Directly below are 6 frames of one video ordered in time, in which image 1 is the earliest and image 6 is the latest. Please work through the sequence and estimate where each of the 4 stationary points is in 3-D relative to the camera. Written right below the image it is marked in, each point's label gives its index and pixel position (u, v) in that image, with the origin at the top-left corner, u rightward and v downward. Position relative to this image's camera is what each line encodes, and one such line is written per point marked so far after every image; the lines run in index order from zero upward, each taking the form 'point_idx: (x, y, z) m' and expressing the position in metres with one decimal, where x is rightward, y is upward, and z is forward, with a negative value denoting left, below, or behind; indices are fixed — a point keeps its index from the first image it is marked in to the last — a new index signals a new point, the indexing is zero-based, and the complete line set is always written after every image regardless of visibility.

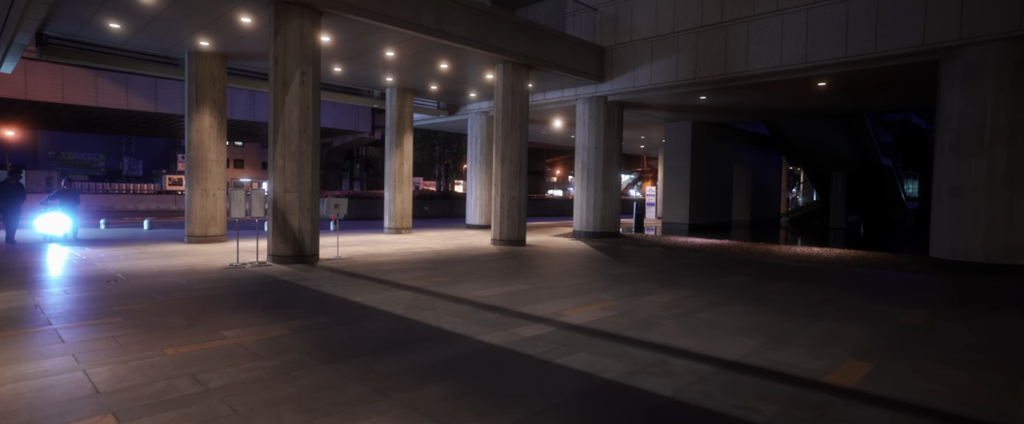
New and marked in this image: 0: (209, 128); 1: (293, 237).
0: (-9.3, +2.5, +17.4) m
1: (-5.0, -0.6, +12.9) m
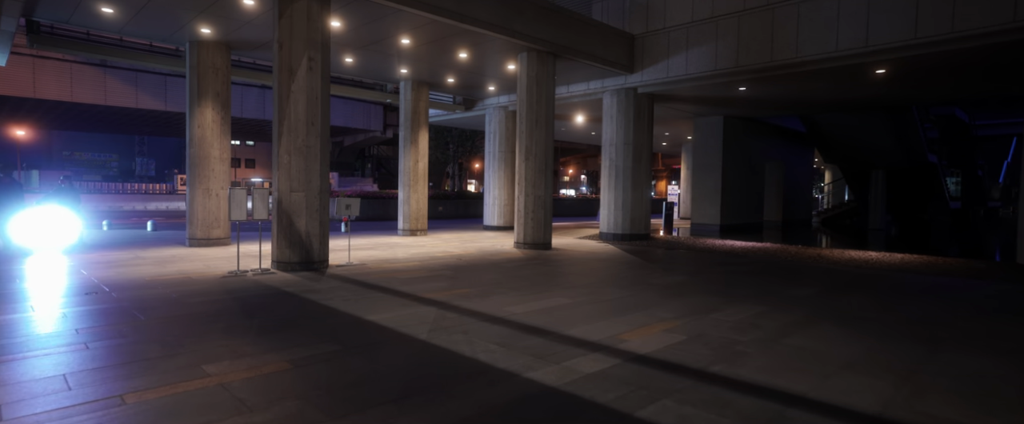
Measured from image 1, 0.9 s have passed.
0: (-8.5, +2.5, +16.1) m
1: (-4.3, -0.6, +11.6) m
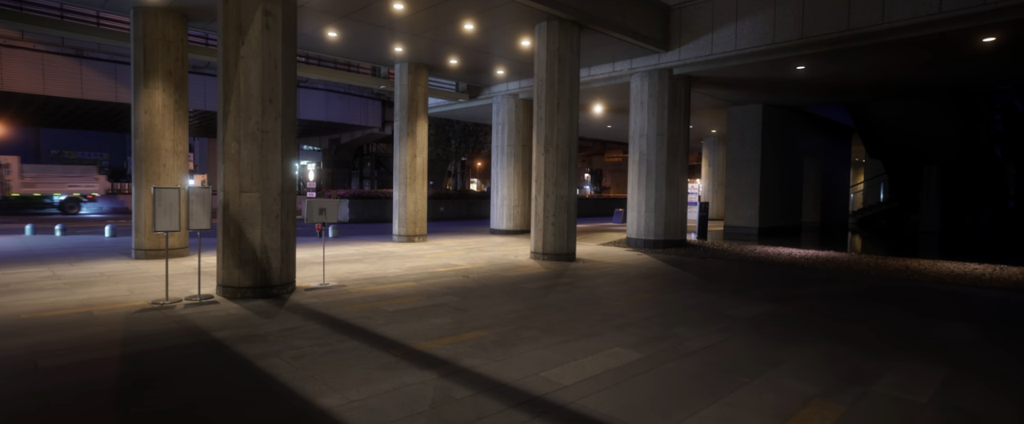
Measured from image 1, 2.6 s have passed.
0: (-8.1, +2.4, +13.2) m
1: (-3.9, -0.7, +8.6) m
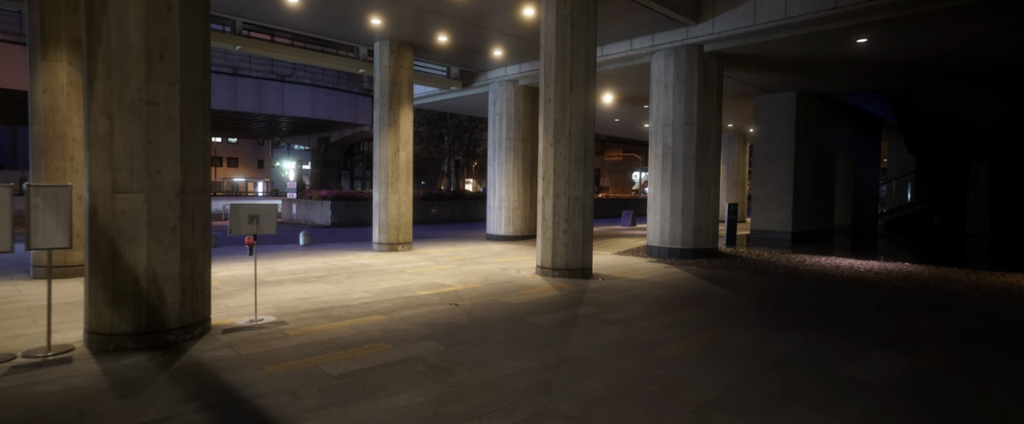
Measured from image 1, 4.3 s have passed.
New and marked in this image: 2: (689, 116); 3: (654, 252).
0: (-8.1, +2.3, +10.4) m
1: (-3.9, -0.8, +5.8) m
2: (+4.5, +2.5, +14.6) m
3: (+3.9, -1.1, +15.4) m
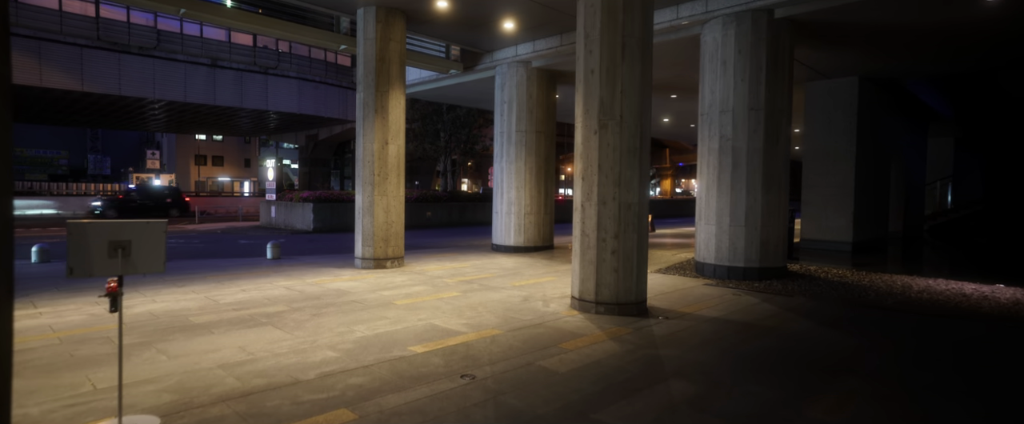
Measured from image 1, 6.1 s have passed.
0: (-7.7, +2.1, +7.2) m
1: (-3.4, -1.0, +2.7) m
2: (+4.9, +2.3, +11.5) m
3: (+4.2, -1.3, +12.3) m
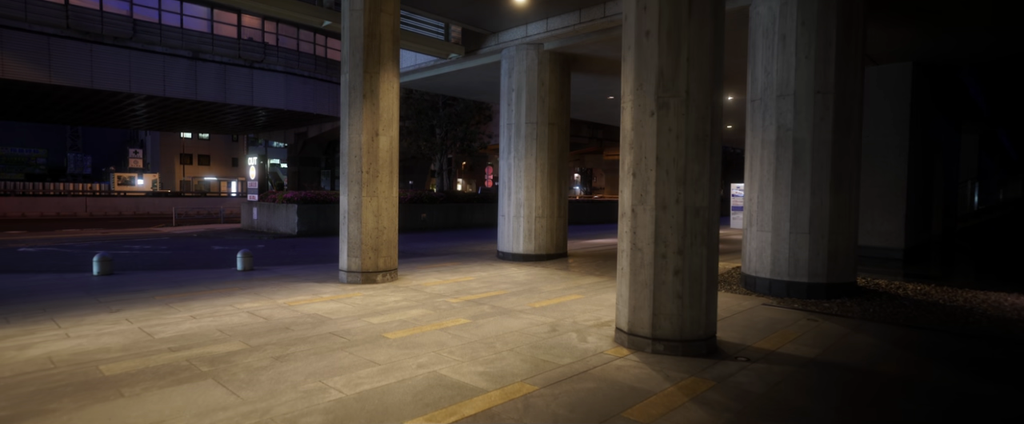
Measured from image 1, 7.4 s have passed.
0: (-7.3, +2.1, +5.0) m
1: (-3.0, -1.1, +0.6) m
2: (+5.2, +2.2, +9.5) m
3: (+4.5, -1.3, +10.3) m
